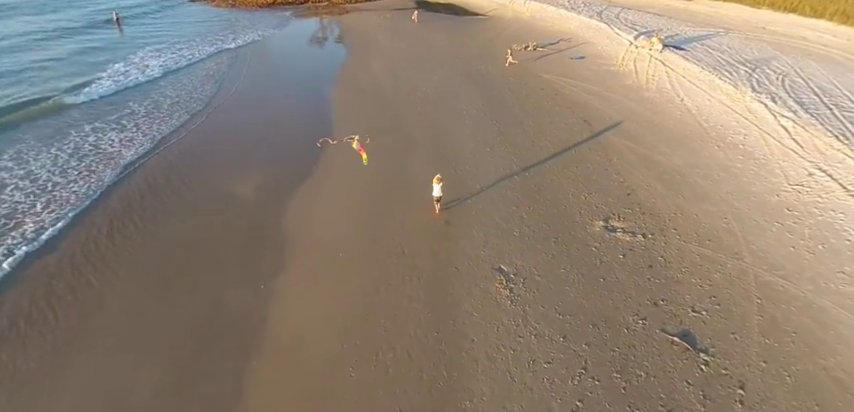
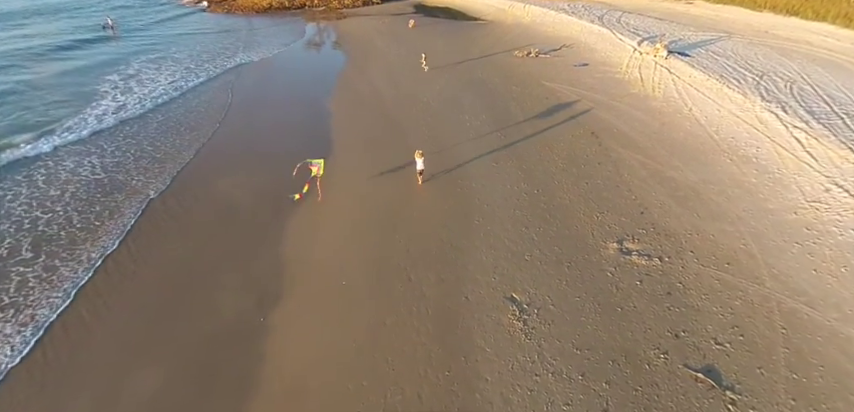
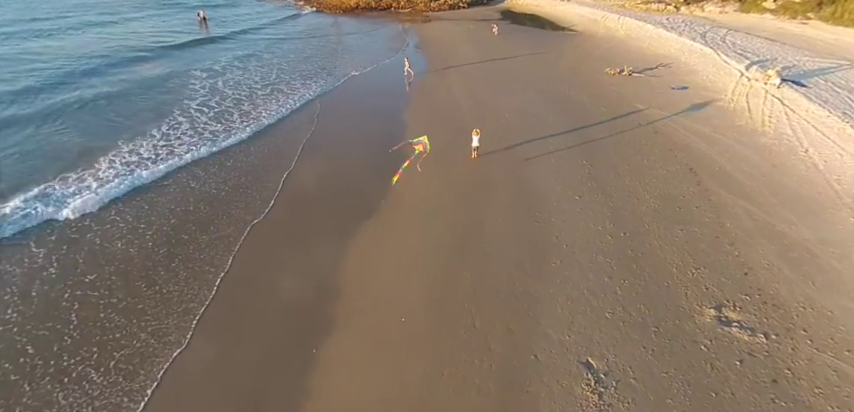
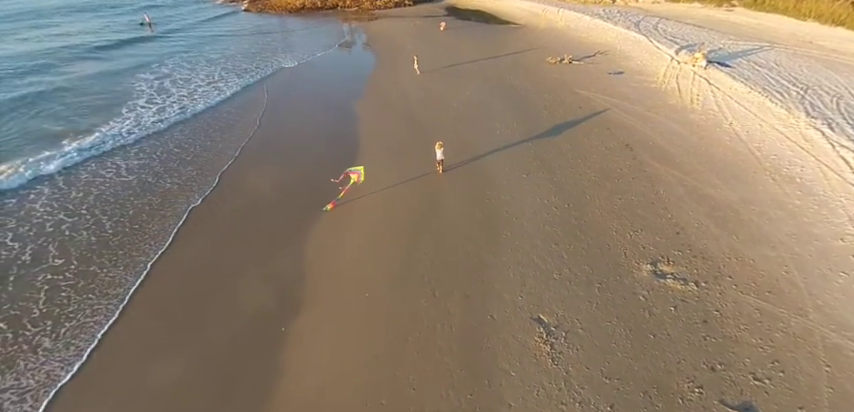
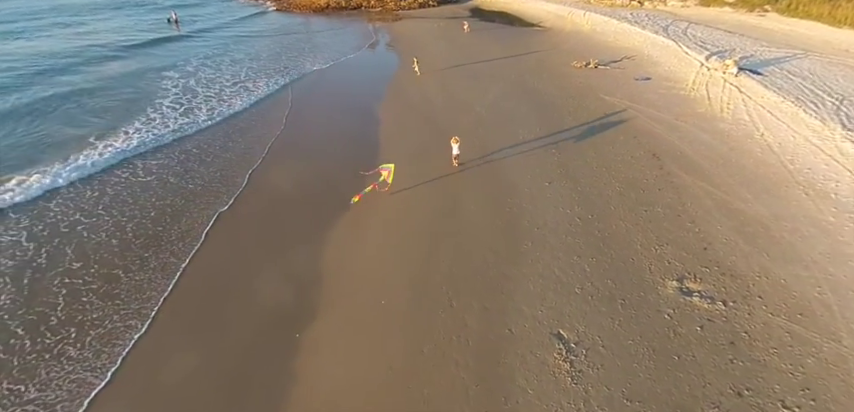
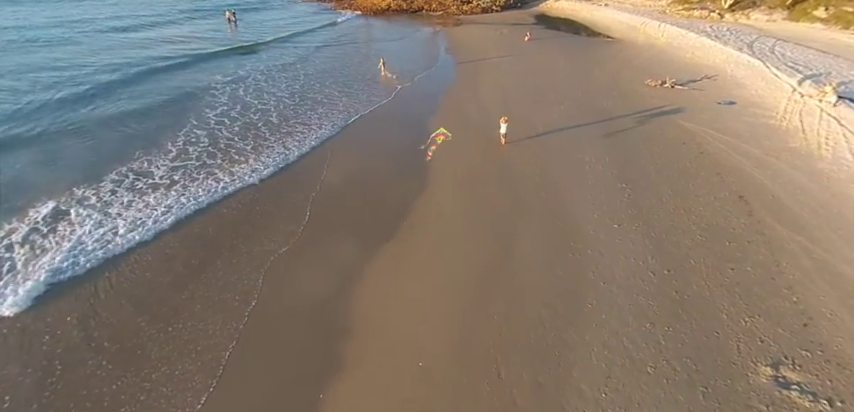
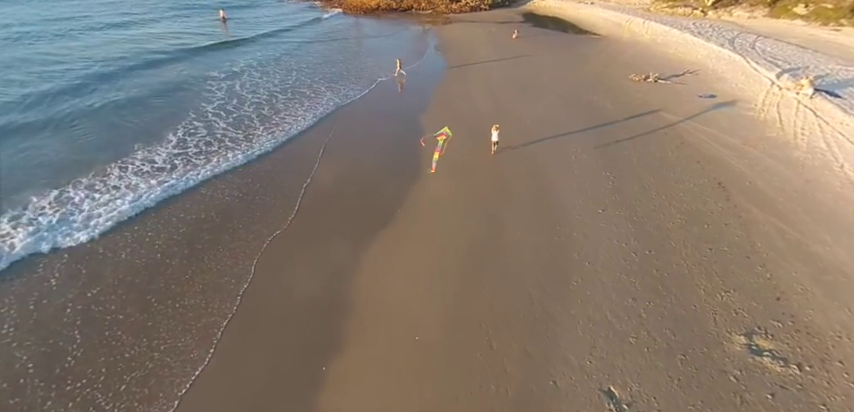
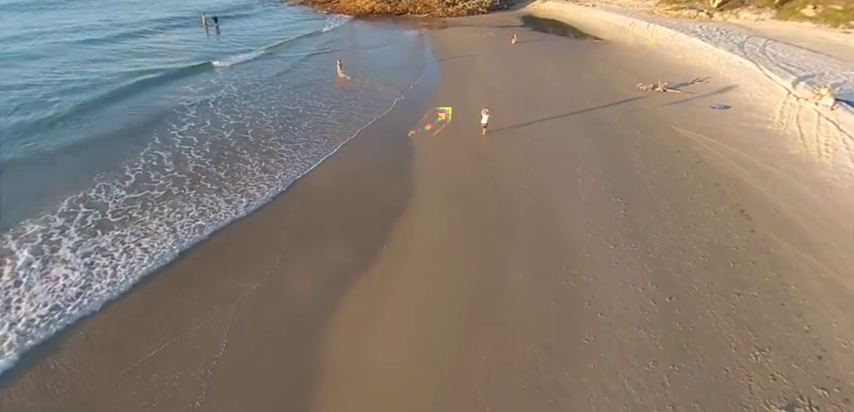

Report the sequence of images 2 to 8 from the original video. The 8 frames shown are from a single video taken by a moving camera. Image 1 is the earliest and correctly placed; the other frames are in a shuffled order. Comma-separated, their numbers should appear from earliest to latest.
2, 4, 5, 3, 7, 6, 8
